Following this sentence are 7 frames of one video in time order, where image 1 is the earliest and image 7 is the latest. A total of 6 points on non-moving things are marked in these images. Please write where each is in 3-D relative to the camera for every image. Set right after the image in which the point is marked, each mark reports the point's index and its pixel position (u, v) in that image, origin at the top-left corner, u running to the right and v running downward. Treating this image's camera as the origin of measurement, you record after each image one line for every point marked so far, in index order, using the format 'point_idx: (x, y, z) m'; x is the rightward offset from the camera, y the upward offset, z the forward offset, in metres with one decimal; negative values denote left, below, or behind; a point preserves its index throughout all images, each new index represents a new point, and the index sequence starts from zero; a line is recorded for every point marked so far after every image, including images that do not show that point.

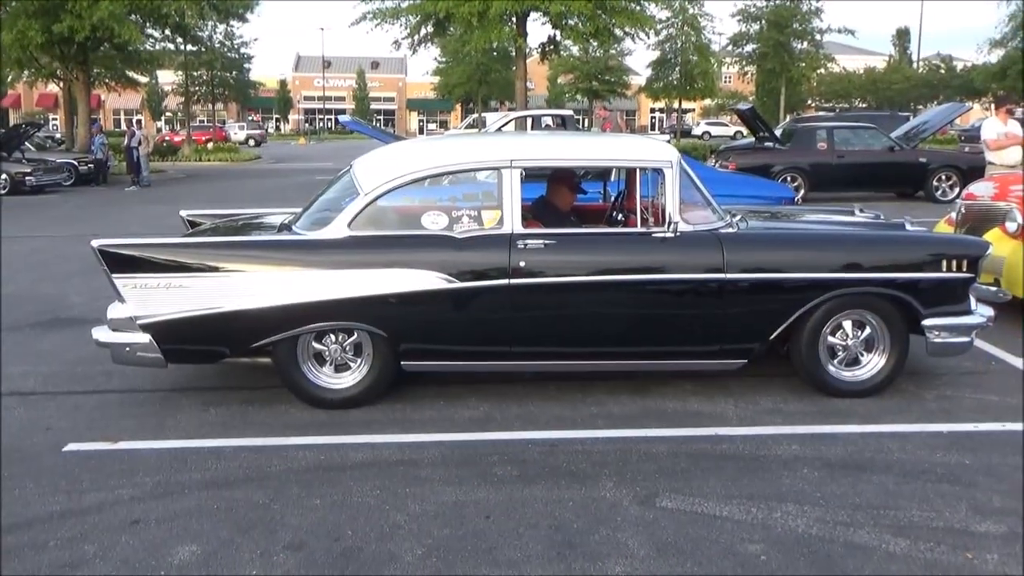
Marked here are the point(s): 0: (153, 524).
0: (-1.5, -1.0, +4.1) m
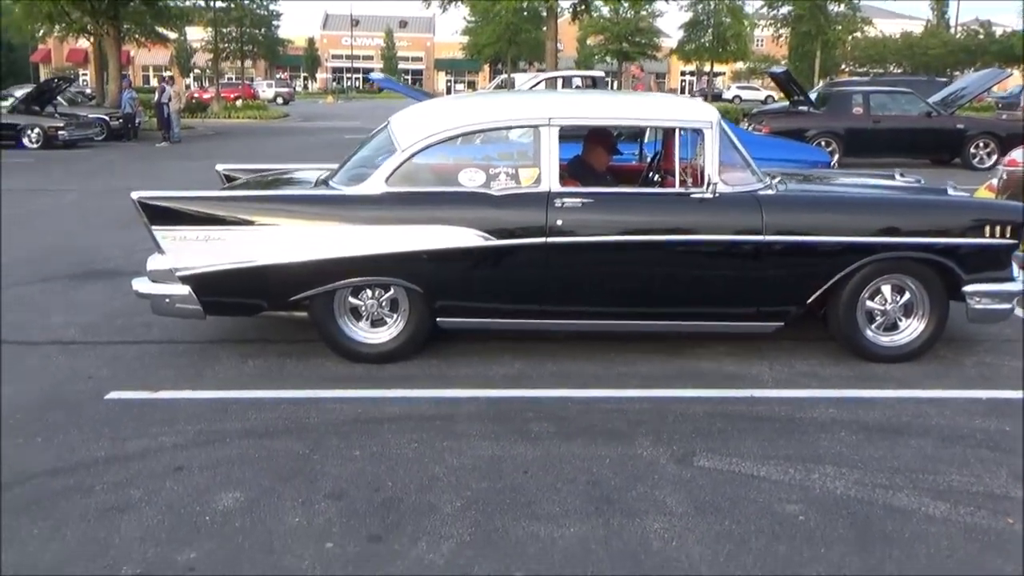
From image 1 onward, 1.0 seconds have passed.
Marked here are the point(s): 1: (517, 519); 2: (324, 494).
0: (-1.3, -0.8, +4.2) m
1: (0.0, -0.9, +3.7) m
2: (-0.7, -0.8, +3.9) m
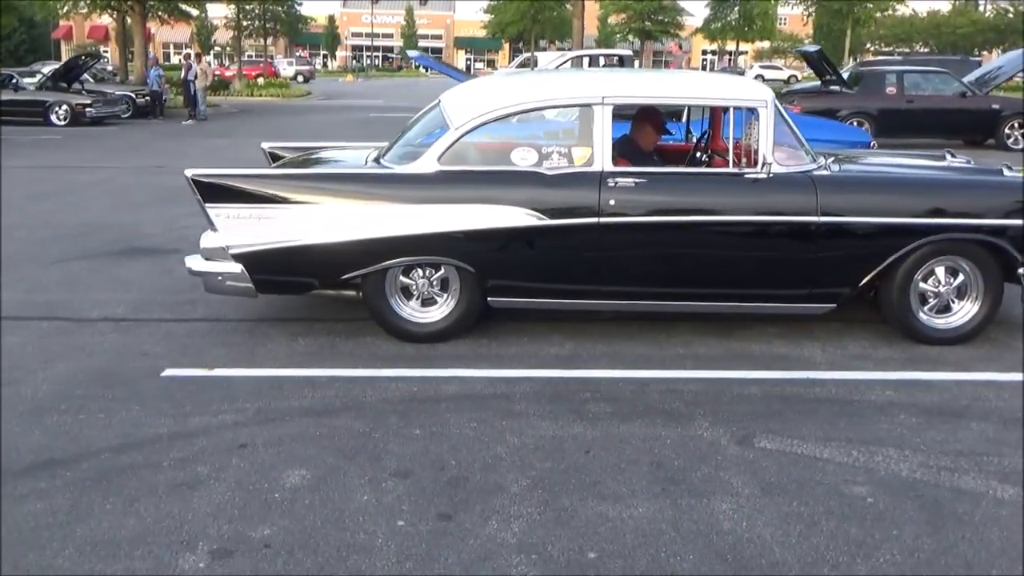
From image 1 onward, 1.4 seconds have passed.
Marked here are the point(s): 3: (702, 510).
0: (-1.1, -0.7, +4.2) m
1: (+0.3, -0.8, +3.7) m
2: (-0.5, -0.7, +4.0) m
3: (+0.7, -0.8, +3.6) m
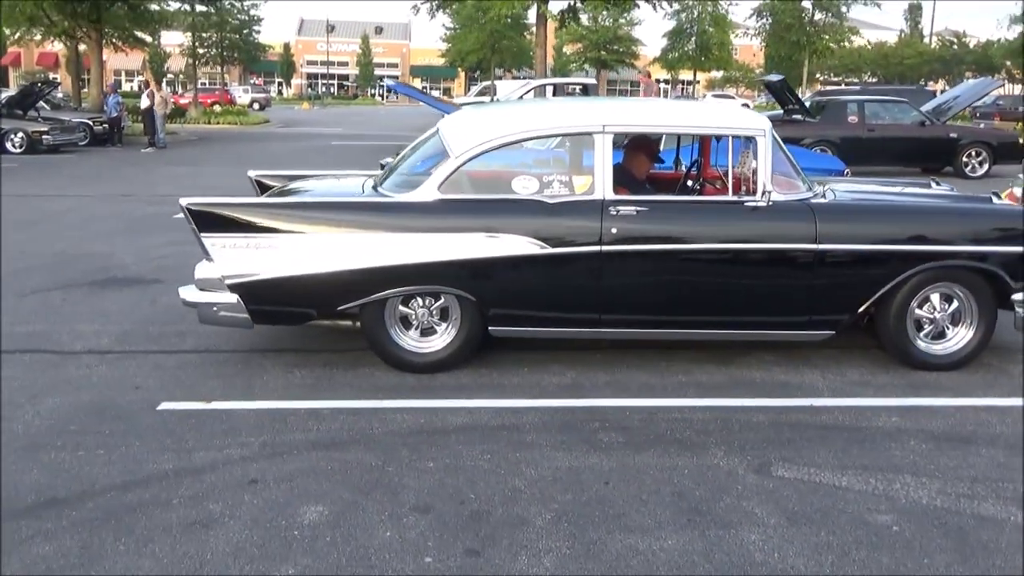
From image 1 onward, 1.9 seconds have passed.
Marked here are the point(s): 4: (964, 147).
0: (-1.0, -0.8, +4.1) m
1: (+0.4, -0.9, +3.7) m
2: (-0.4, -0.9, +3.9) m
3: (+0.8, -0.9, +3.6) m
4: (+7.9, +2.5, +17.2) m
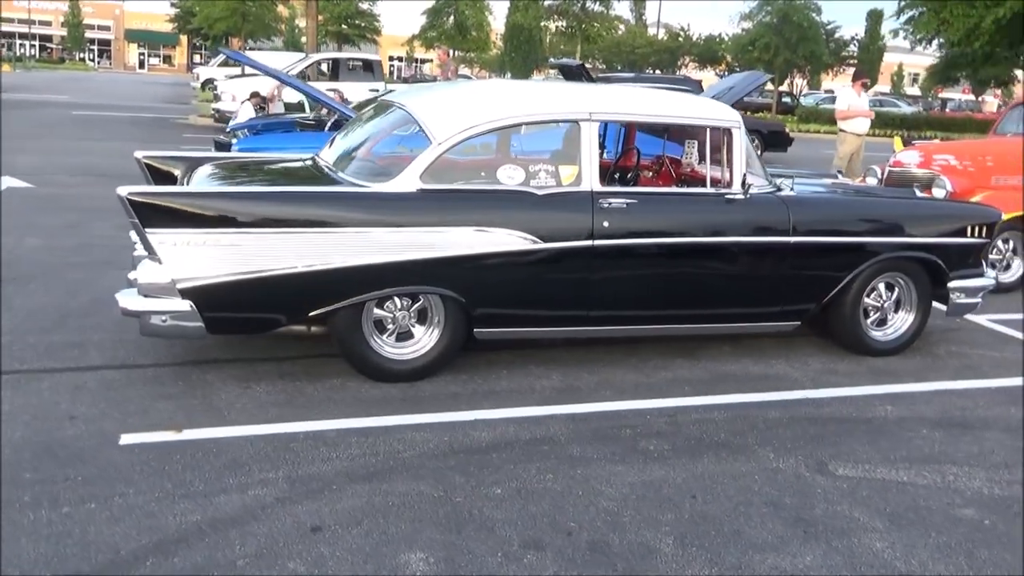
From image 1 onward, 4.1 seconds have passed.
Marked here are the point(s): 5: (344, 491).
0: (-0.6, -0.9, +3.5) m
1: (+0.8, -0.9, +3.5) m
2: (0.0, -0.9, +3.4) m
3: (+1.2, -0.9, +3.5) m
4: (+4.3, +2.9, +18.5) m
5: (-0.6, -0.8, +3.8) m
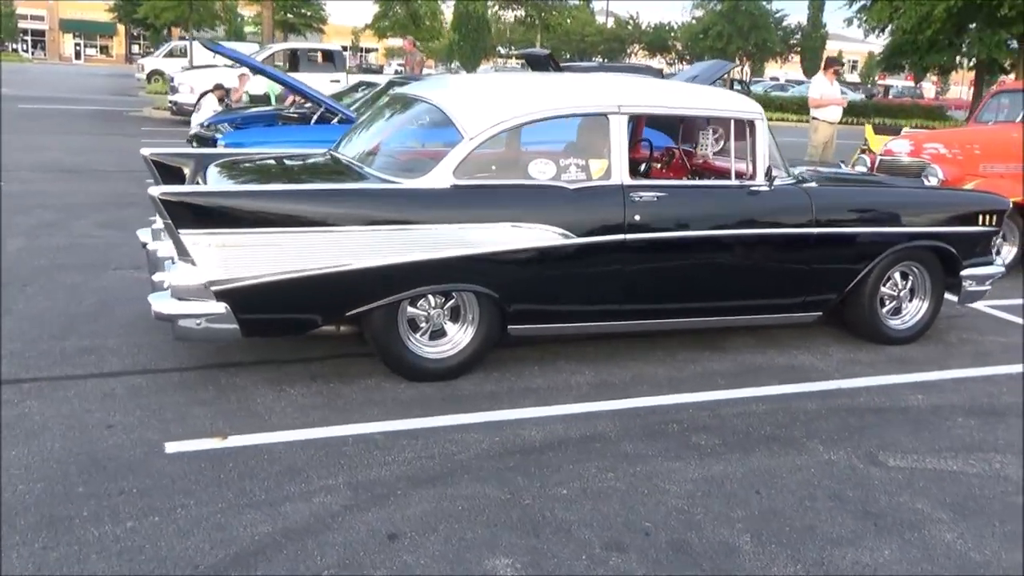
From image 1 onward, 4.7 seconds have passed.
0: (-0.3, -0.9, +3.4) m
1: (+1.1, -0.9, +3.5) m
2: (+0.3, -0.9, +3.4) m
3: (+1.5, -0.9, +3.6) m
4: (+3.6, +3.1, +18.6) m
5: (-0.4, -0.8, +3.7) m
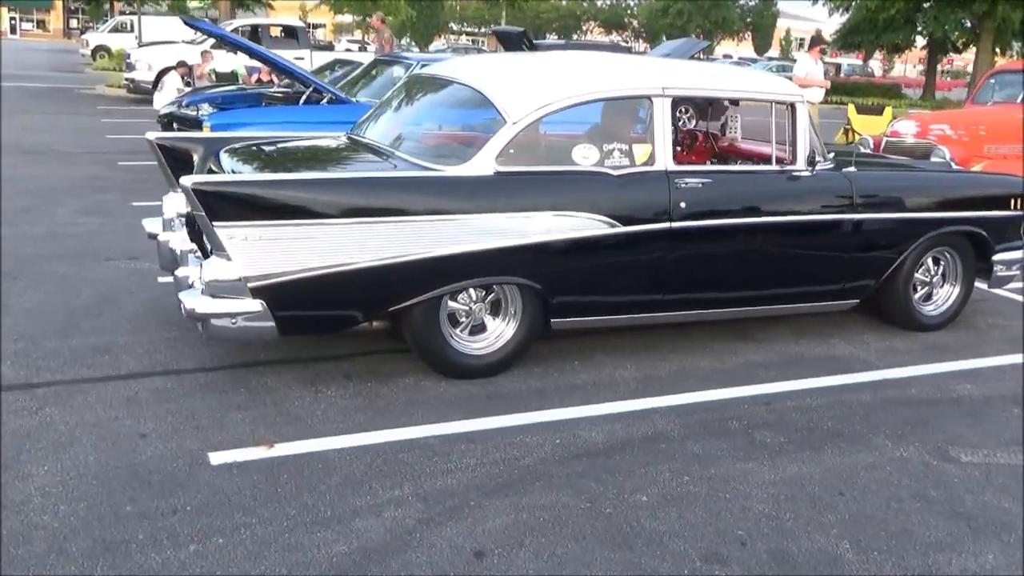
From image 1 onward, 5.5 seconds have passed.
0: (0.0, -0.9, +3.2) m
1: (+1.4, -0.9, +3.3) m
2: (+0.6, -0.9, +3.2) m
3: (+1.8, -0.9, +3.4) m
4: (+3.1, +3.5, +18.5) m
5: (-0.1, -0.8, +3.5) m
